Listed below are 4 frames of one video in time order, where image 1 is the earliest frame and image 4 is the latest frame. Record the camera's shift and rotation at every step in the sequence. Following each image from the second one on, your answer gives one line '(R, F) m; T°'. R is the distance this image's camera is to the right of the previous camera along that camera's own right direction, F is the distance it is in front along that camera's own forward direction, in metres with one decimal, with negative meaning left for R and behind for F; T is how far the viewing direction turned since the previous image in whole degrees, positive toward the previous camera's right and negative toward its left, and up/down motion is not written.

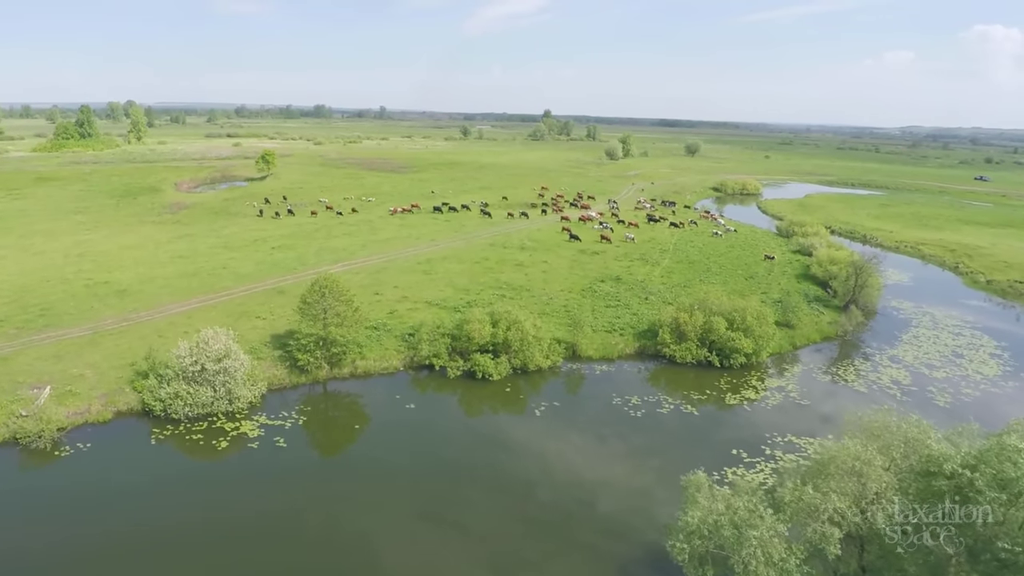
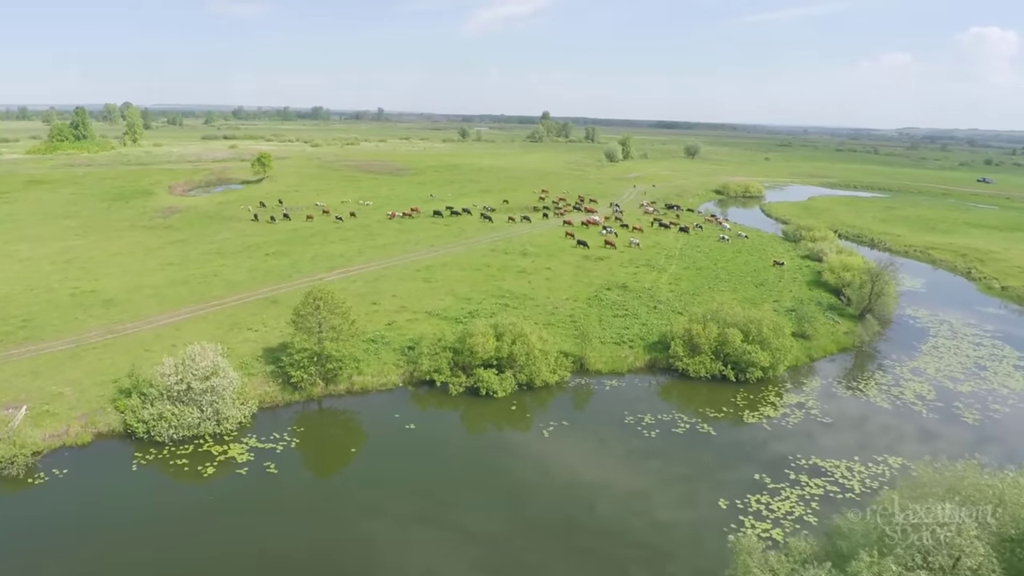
(-0.4, +1.8) m; 0°
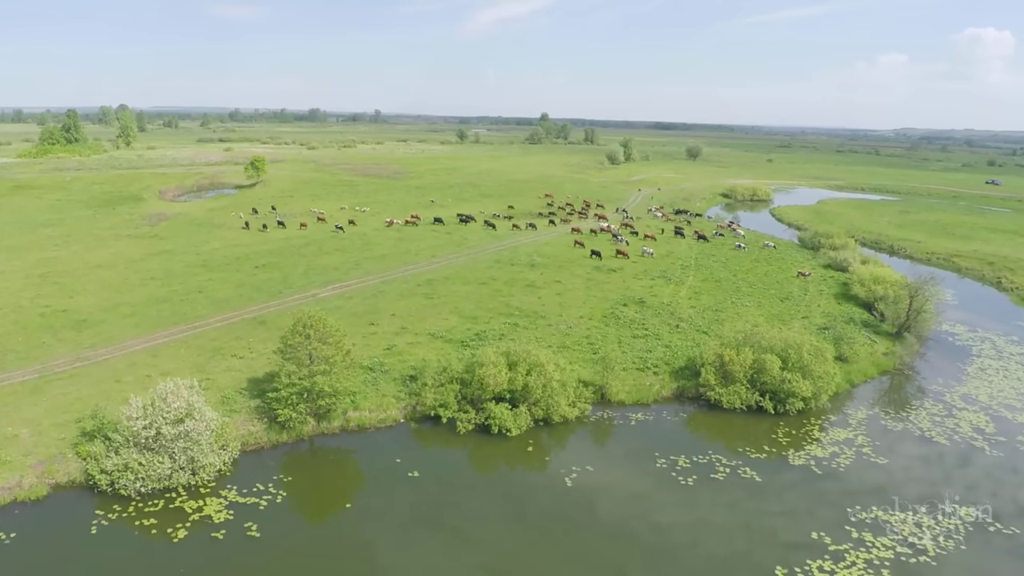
(-0.8, +3.5) m; 0°
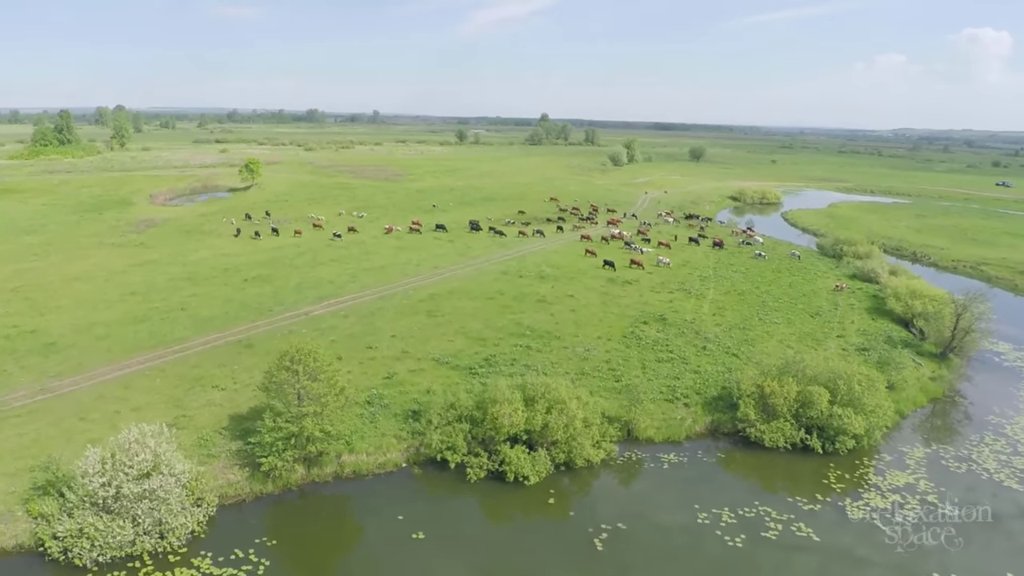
(-0.8, +3.5) m; 0°
